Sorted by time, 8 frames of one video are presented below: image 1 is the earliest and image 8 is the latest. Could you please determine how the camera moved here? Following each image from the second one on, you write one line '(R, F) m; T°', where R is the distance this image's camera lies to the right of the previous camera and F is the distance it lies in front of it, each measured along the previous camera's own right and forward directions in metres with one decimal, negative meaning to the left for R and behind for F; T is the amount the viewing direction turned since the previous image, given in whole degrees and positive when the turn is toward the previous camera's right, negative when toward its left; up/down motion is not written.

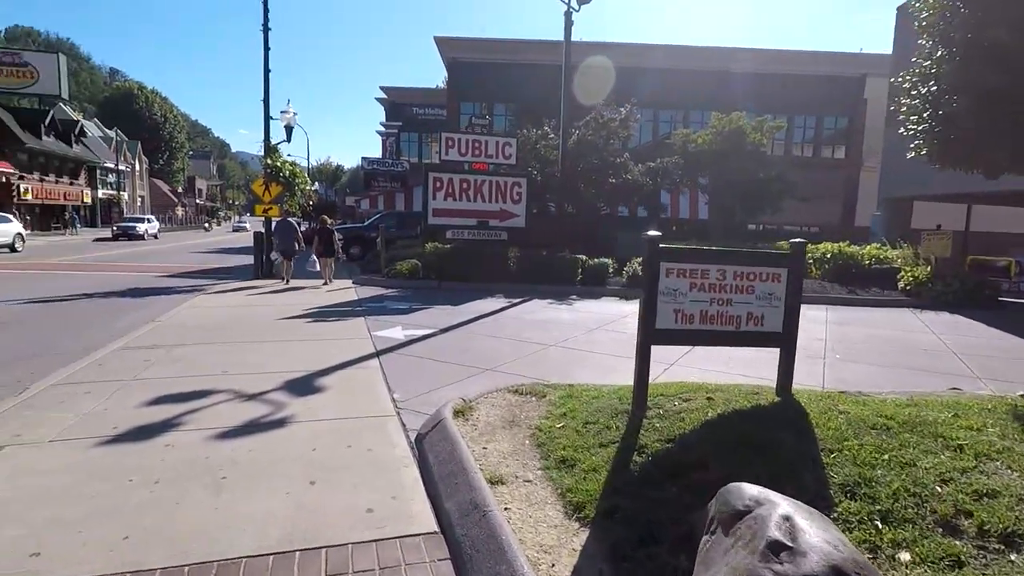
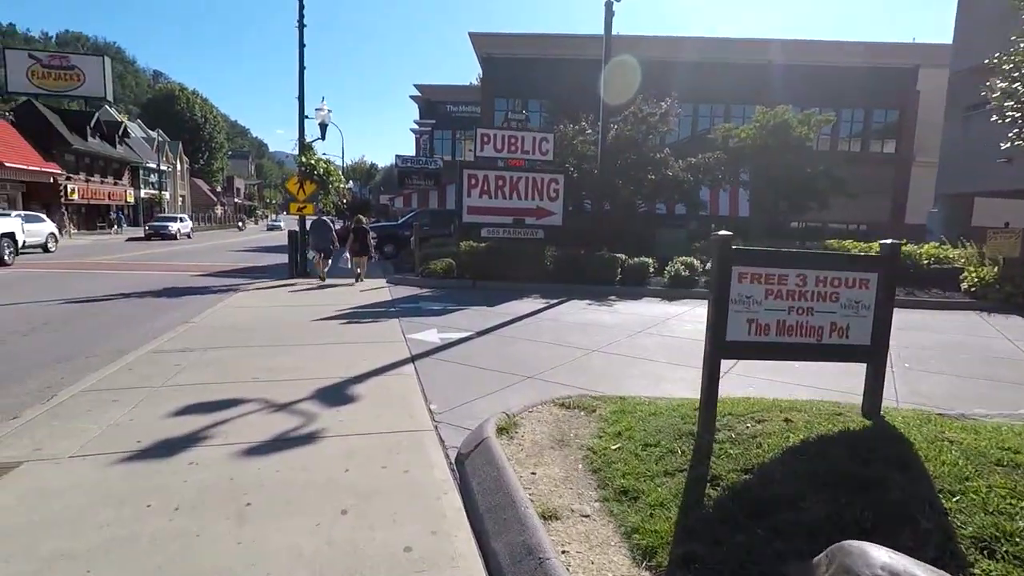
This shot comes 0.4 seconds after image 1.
(-0.1, +0.4) m; -3°
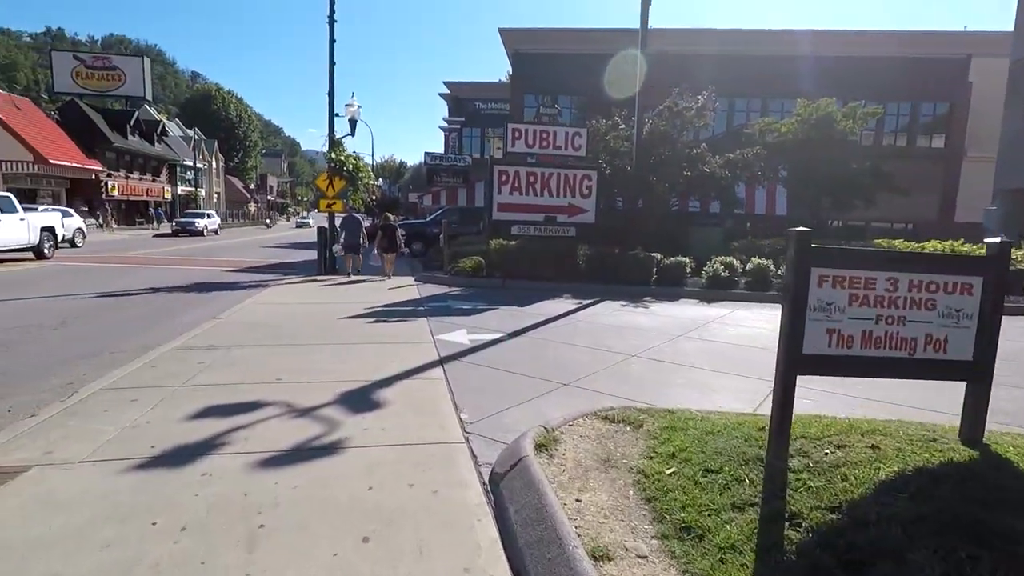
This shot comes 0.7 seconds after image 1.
(-0.1, +0.4) m; -3°
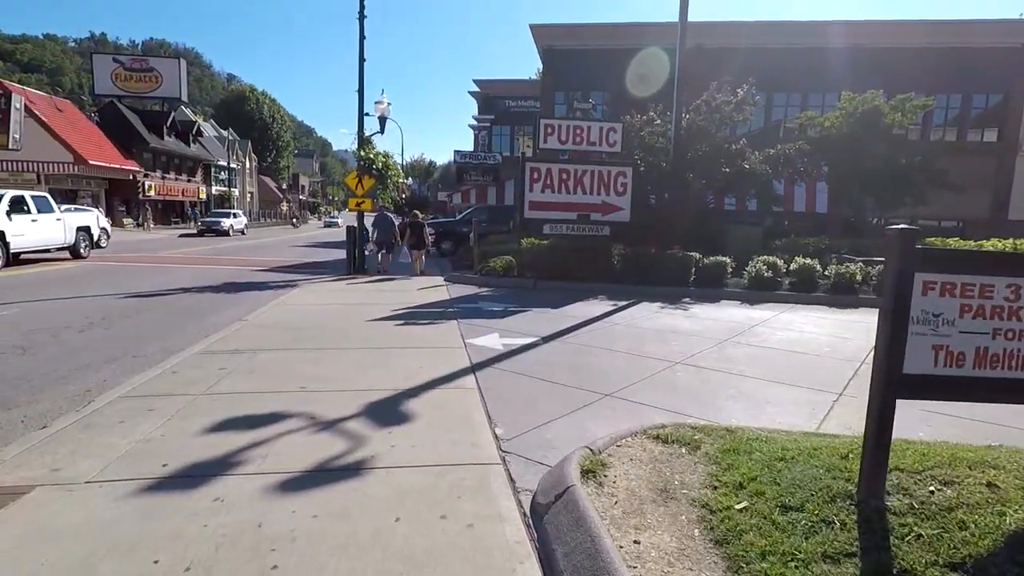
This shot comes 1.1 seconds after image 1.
(-0.1, +0.4) m; -3°
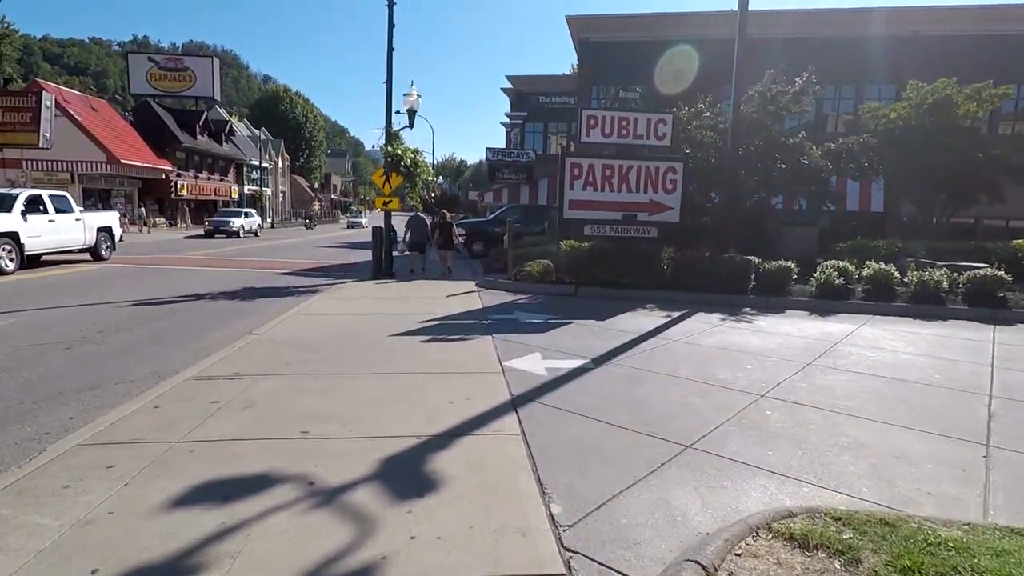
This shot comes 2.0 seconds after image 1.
(-0.2, +1.2) m; -3°
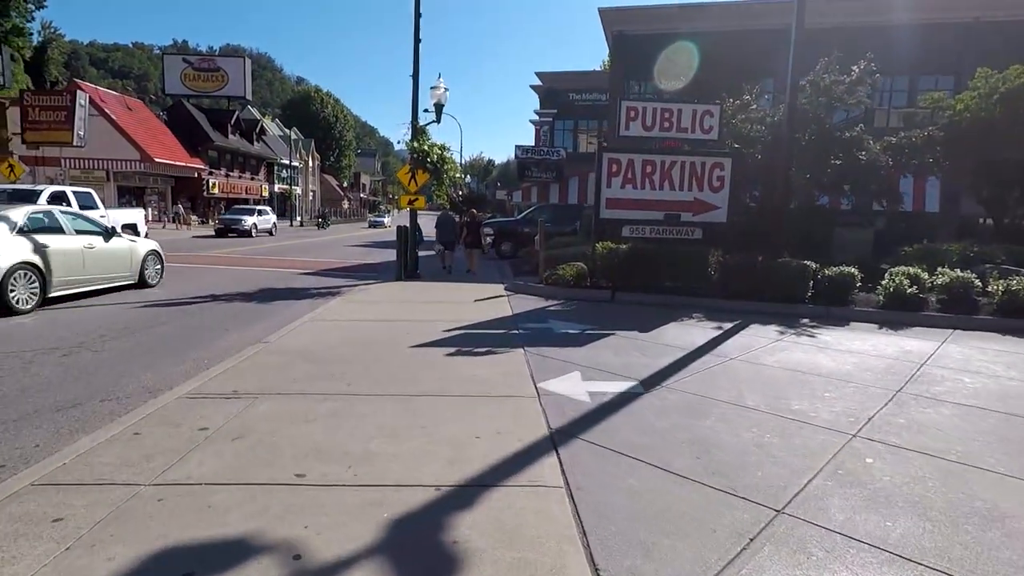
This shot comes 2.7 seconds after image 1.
(-0.1, +0.9) m; -3°
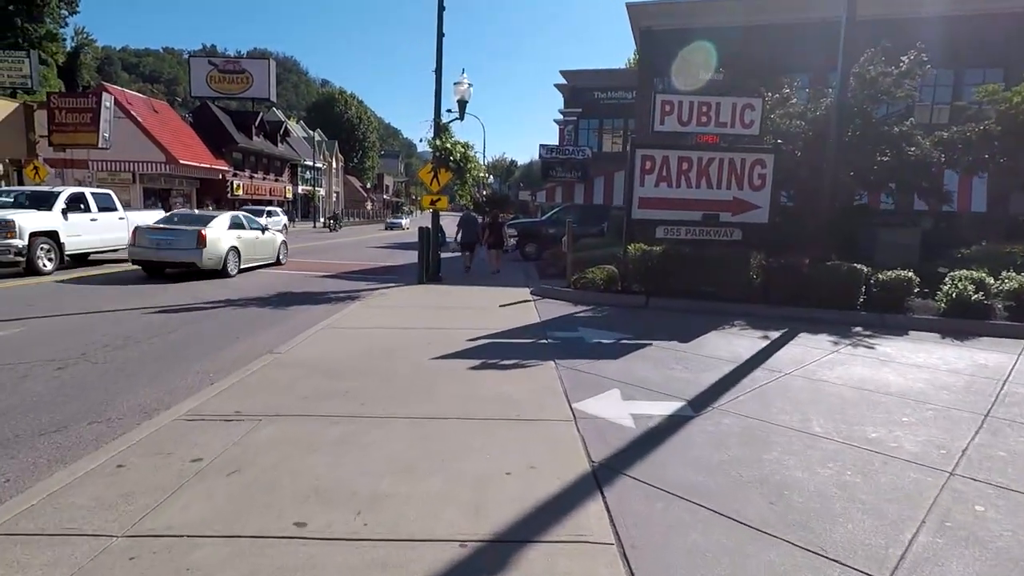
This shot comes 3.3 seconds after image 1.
(-0.1, +0.7) m; -2°
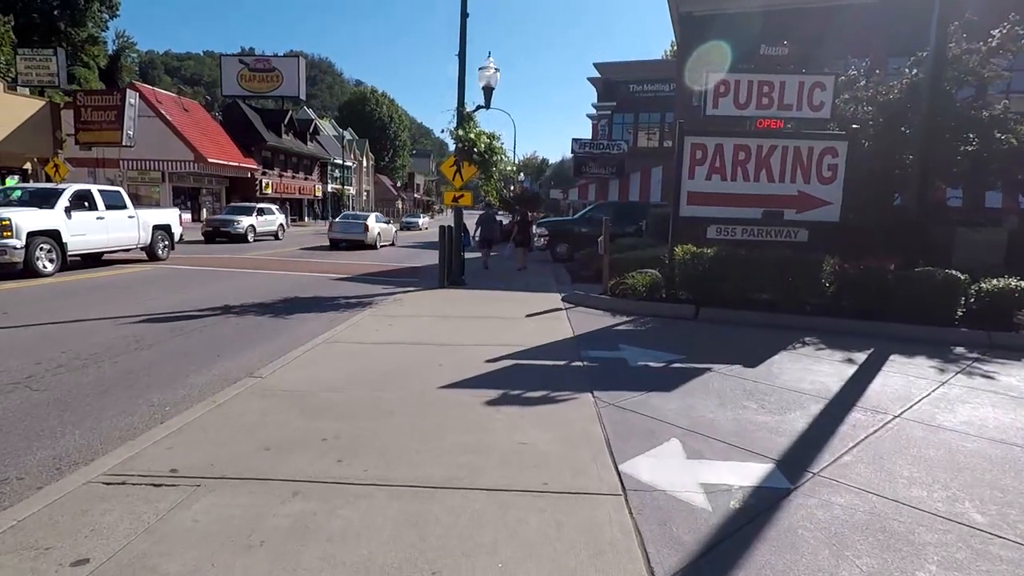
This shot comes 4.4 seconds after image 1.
(0.0, +1.4) m; -3°
